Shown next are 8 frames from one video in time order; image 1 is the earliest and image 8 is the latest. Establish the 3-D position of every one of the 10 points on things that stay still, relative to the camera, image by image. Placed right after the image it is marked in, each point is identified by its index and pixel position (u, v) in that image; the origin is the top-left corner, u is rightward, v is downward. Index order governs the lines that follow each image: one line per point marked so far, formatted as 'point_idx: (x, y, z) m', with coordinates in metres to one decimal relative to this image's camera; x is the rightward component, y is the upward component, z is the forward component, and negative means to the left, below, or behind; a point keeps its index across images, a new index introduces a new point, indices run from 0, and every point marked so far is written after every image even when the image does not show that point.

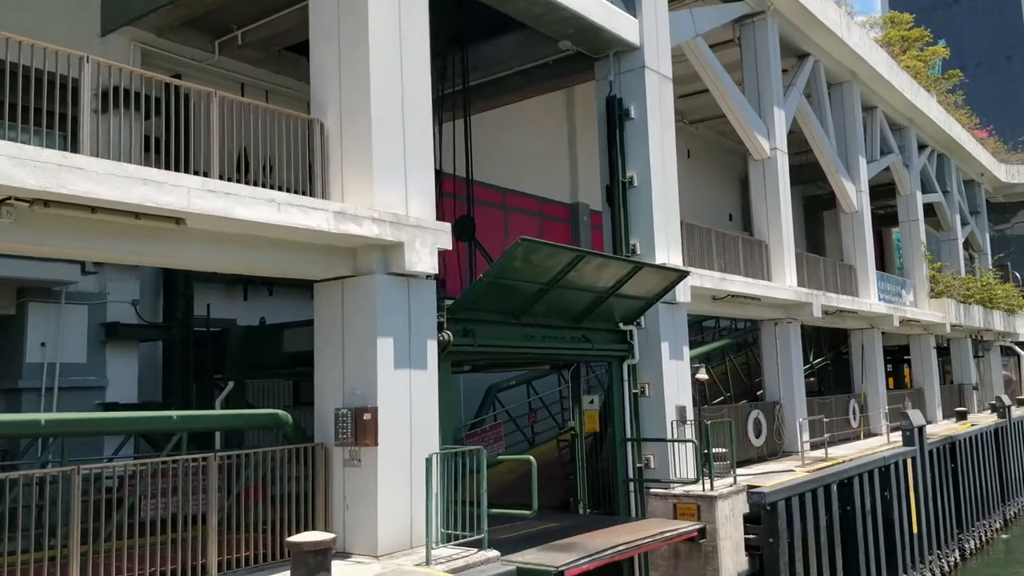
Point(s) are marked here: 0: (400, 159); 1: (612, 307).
0: (-1.2, +1.4, +9.5) m
1: (+1.5, -0.3, +12.9) m
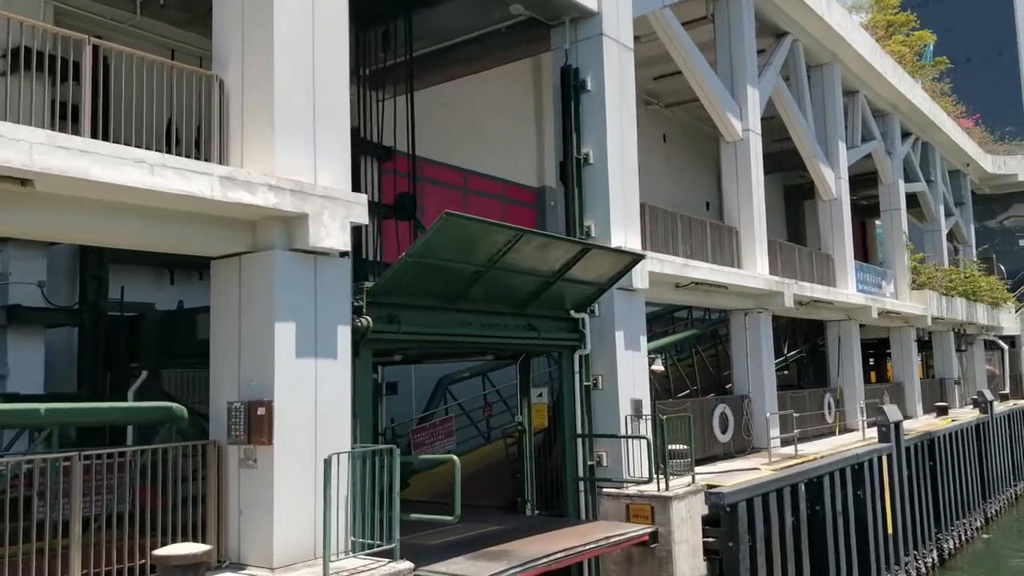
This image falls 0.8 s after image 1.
0: (-2.0, +1.6, +8.5) m
1: (+0.7, -0.1, +11.9) m
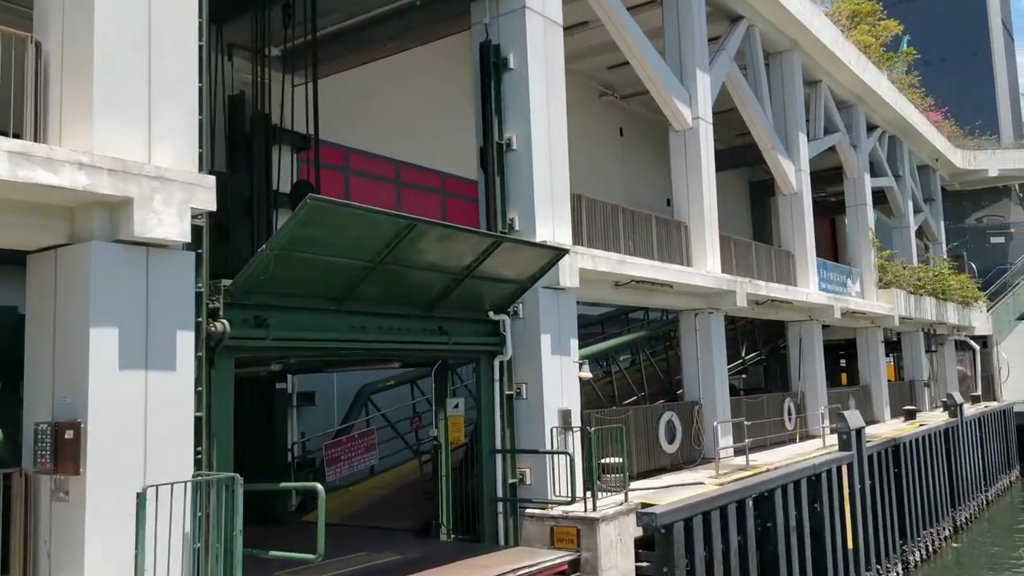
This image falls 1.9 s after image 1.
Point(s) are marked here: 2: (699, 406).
0: (-3.1, +1.6, +7.2) m
1: (-0.5, 0.0, +10.7) m
2: (+3.6, -2.3, +16.7) m
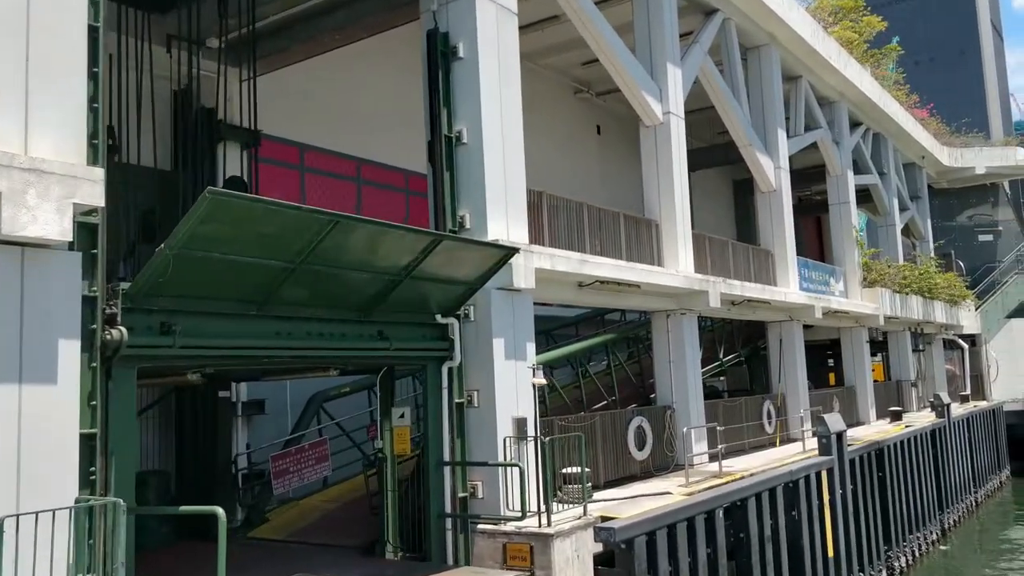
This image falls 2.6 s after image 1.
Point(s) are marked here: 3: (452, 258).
0: (-3.7, +1.6, +6.5) m
1: (-1.1, -0.1, +10.0) m
2: (+3.0, -2.3, +16.0) m
3: (-0.7, +0.3, +9.7) m
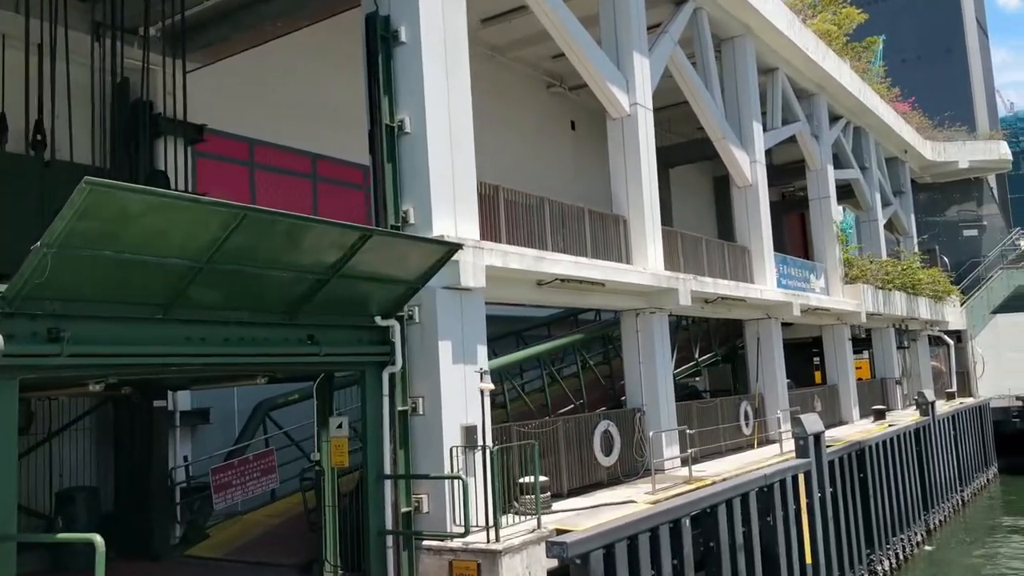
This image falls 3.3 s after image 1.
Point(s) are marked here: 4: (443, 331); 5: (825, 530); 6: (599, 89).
0: (-4.3, +1.6, +5.7) m
1: (-1.7, -0.1, +9.3) m
2: (+2.3, -2.2, +15.4) m
3: (-1.3, +0.3, +9.0) m
4: (-0.8, -0.5, +10.2) m
5: (+6.0, -4.6, +16.4) m
6: (+1.6, +3.6, +15.6) m
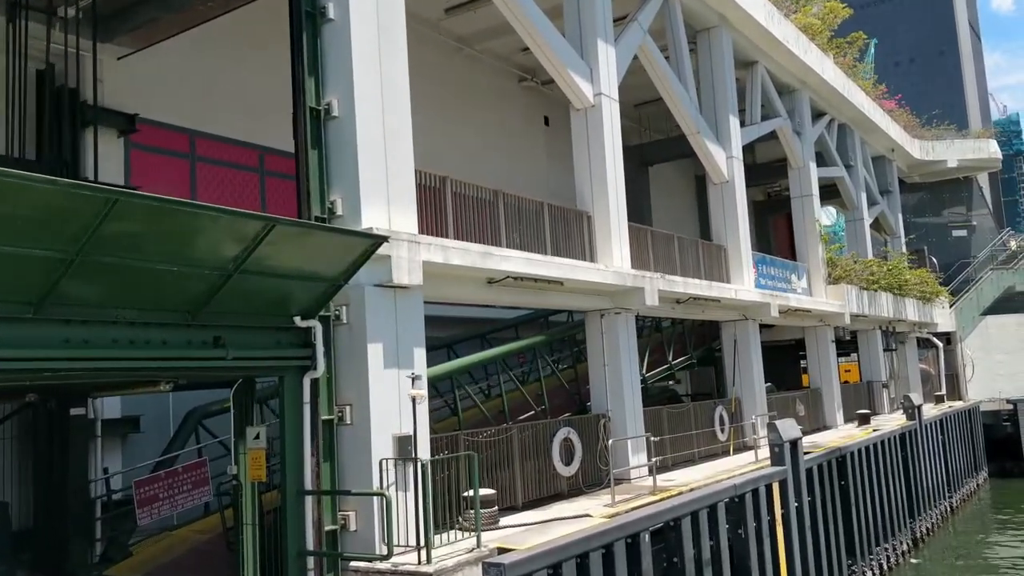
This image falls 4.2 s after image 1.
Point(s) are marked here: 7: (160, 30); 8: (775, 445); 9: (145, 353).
0: (-5.0, +1.6, +4.9) m
1: (-2.4, 0.0, +8.4) m
2: (+1.6, -2.2, +14.5) m
3: (-2.0, +0.4, +8.2) m
4: (-1.5, -0.5, +9.4) m
5: (+5.2, -4.6, +15.6) m
6: (+0.8, +3.6, +14.8) m
7: (-5.0, +3.7, +12.3) m
8: (+4.7, -2.8, +15.5) m
9: (-3.2, -0.6, +7.6) m
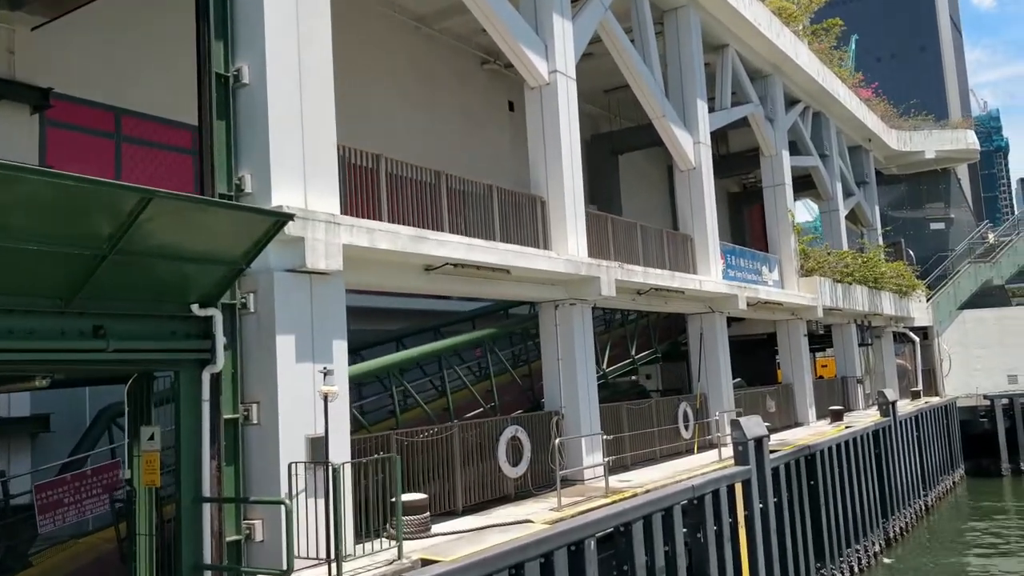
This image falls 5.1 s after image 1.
0: (-5.6, +1.7, +3.9) m
1: (-3.1, +0.1, +7.5) m
2: (+0.8, -2.0, +13.7) m
3: (-2.7, +0.5, +7.3) m
4: (-2.3, -0.3, +8.5) m
5: (+4.4, -4.4, +14.9) m
6: (0.0, +3.8, +14.0) m
7: (-5.8, +3.8, +11.3) m
8: (+3.9, -2.7, +14.8) m
9: (-3.9, -0.4, +6.7) m
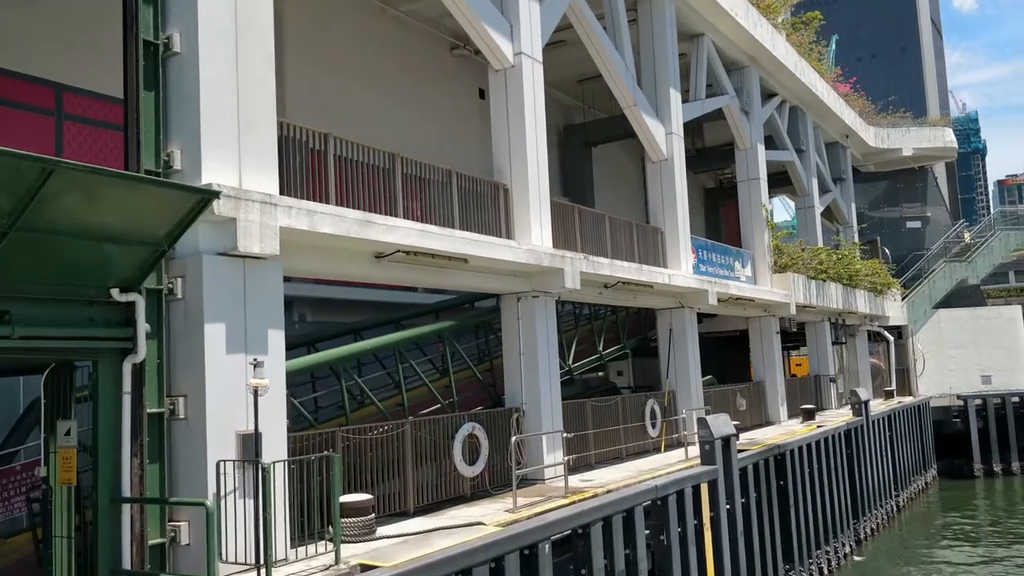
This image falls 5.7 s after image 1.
0: (-6.0, +1.9, +3.3) m
1: (-3.6, +0.2, +6.9) m
2: (+0.1, -1.9, +13.2) m
3: (-3.2, +0.6, +6.7) m
4: (-2.7, -0.2, +8.0) m
5: (+3.7, -4.3, +14.4) m
6: (-0.5, +3.9, +13.4) m
7: (-6.3, +4.0, +10.7) m
8: (+3.2, -2.6, +14.4) m
9: (-4.4, -0.3, +6.1) m
